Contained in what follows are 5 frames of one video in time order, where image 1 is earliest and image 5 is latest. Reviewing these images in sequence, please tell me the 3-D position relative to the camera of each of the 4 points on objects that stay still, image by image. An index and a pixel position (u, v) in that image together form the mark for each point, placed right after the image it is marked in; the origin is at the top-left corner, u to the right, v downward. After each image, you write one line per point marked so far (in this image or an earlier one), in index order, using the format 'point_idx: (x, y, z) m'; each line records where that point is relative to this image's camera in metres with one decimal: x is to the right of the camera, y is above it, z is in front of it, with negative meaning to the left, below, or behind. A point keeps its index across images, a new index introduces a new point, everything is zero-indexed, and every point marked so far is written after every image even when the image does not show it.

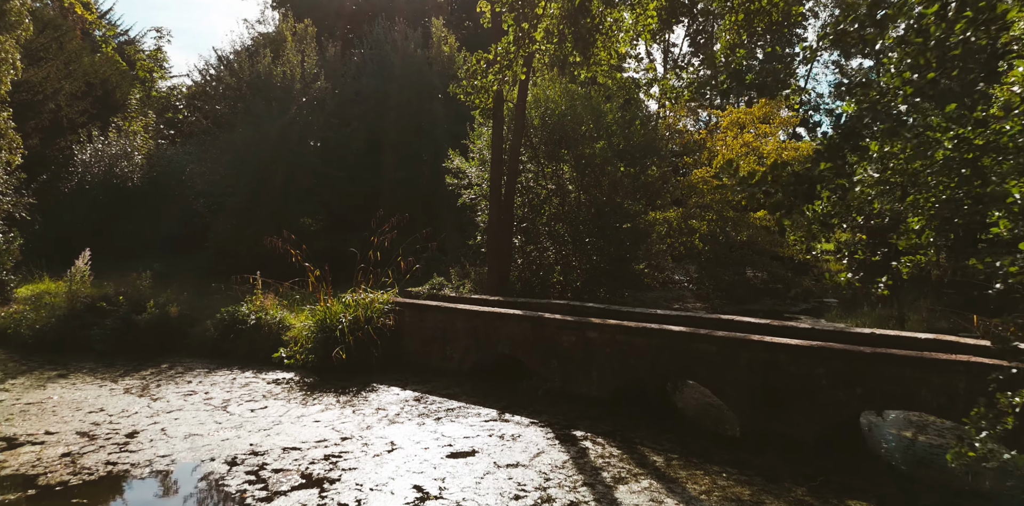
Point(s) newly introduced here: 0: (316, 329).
0: (-2.2, -0.8, +7.9) m
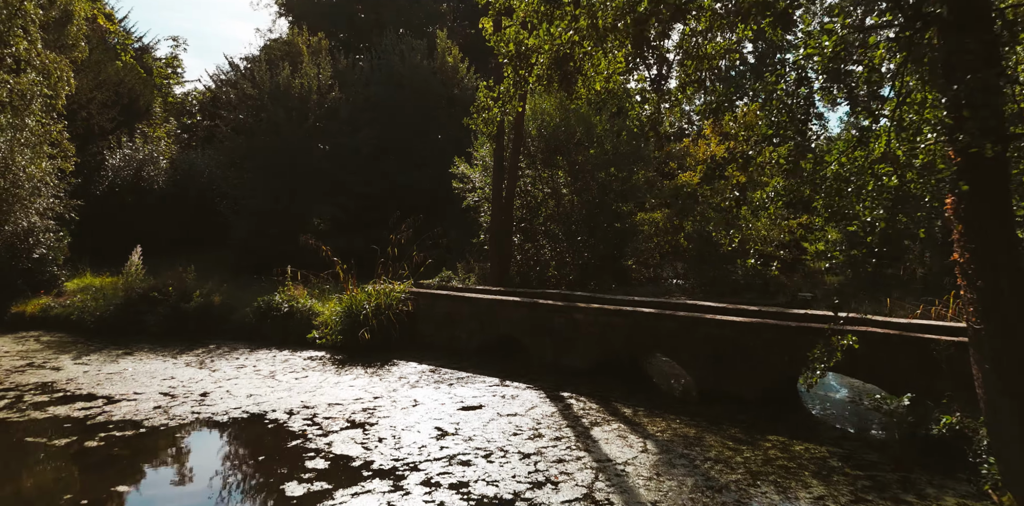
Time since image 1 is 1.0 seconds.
0: (-2.2, -0.8, +9.2) m
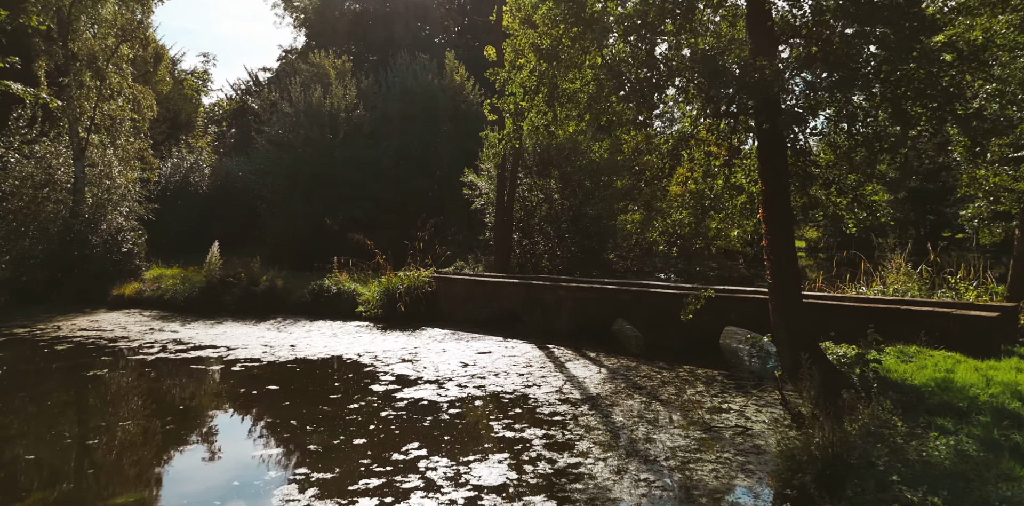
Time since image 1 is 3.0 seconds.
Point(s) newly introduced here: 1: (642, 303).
0: (-2.2, -0.7, +11.9) m
1: (+1.8, -0.7, +9.5) m
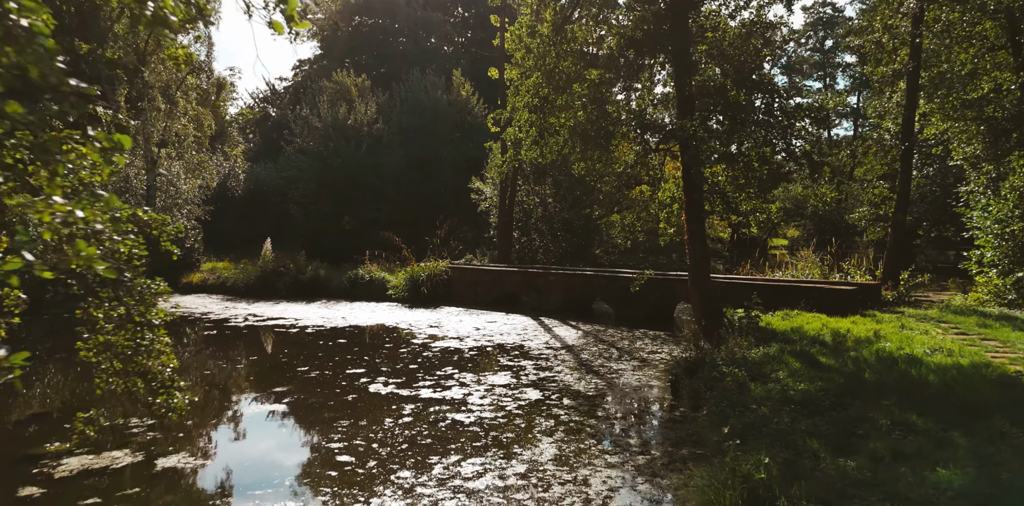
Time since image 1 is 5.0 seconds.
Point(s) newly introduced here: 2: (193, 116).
0: (-2.2, -0.5, +14.7) m
1: (+1.8, -0.6, +12.4) m
2: (-8.4, +3.6, +18.4) m
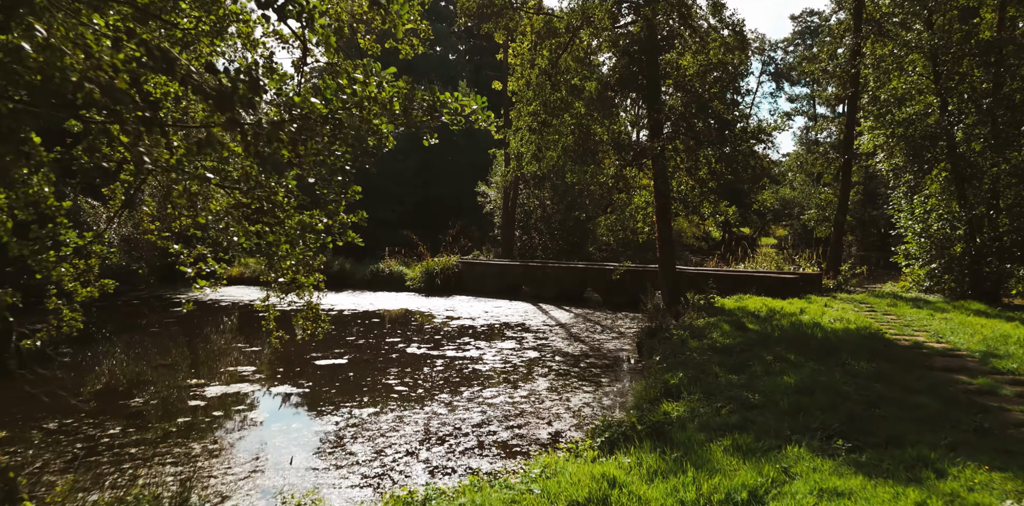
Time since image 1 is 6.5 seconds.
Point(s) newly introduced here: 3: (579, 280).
0: (-2.1, -0.5, +16.9) m
1: (+1.8, -0.5, +14.5) m
2: (-8.4, +3.7, +20.6) m
3: (+1.4, -0.6, +14.9) m
